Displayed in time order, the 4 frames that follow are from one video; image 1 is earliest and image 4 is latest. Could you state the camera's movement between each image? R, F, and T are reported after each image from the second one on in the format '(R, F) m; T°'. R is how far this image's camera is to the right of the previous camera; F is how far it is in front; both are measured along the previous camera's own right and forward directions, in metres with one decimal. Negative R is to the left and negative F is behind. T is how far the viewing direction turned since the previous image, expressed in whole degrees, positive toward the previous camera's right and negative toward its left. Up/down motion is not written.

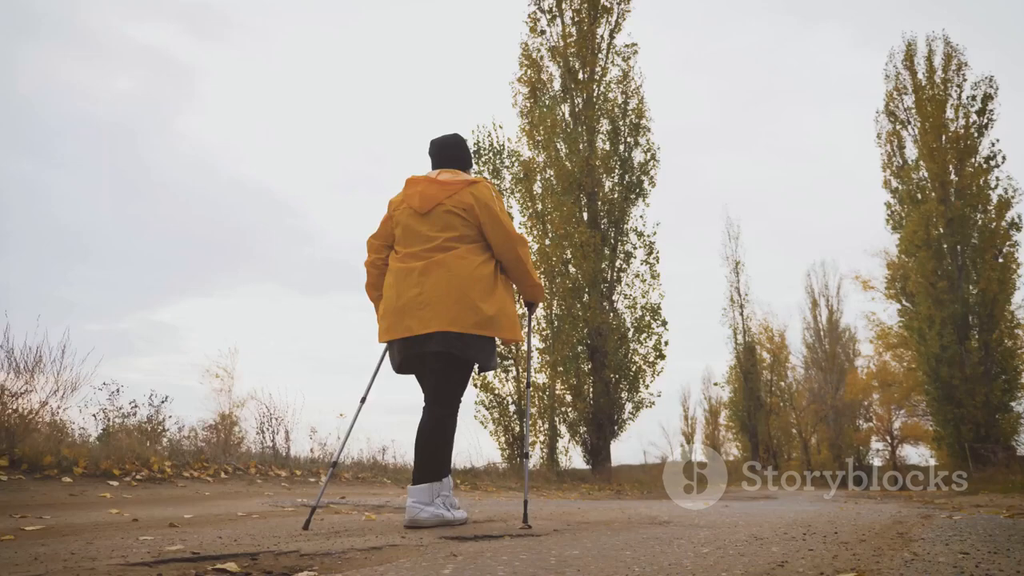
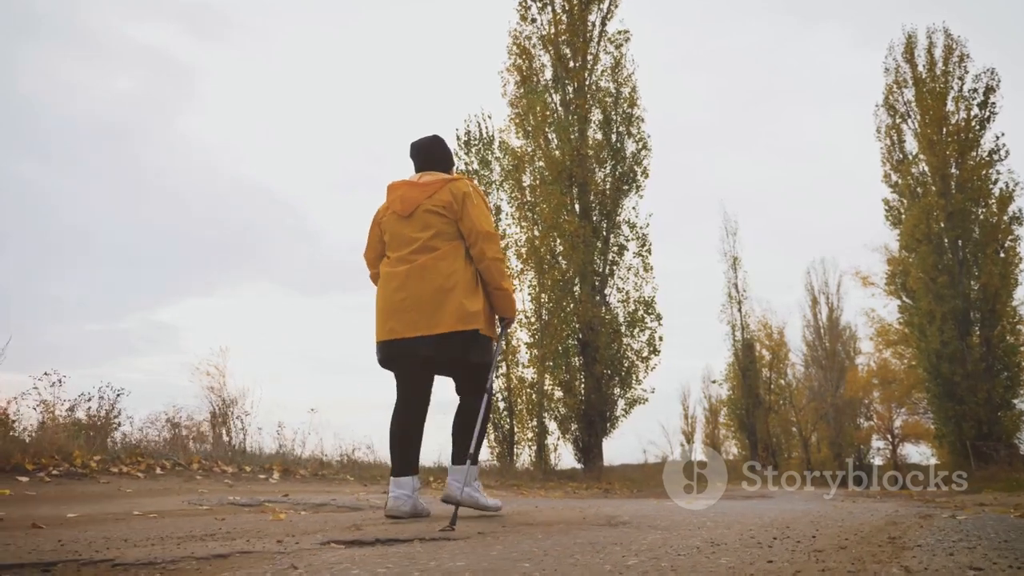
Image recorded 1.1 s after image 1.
(+0.2, +0.4) m; 0°
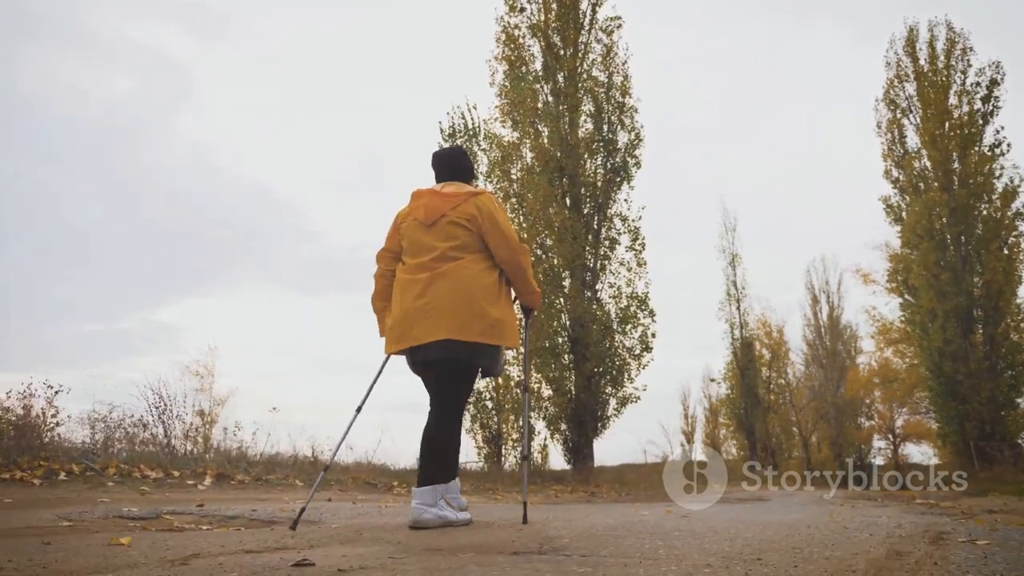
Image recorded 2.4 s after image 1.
(+0.2, +0.5) m; 0°
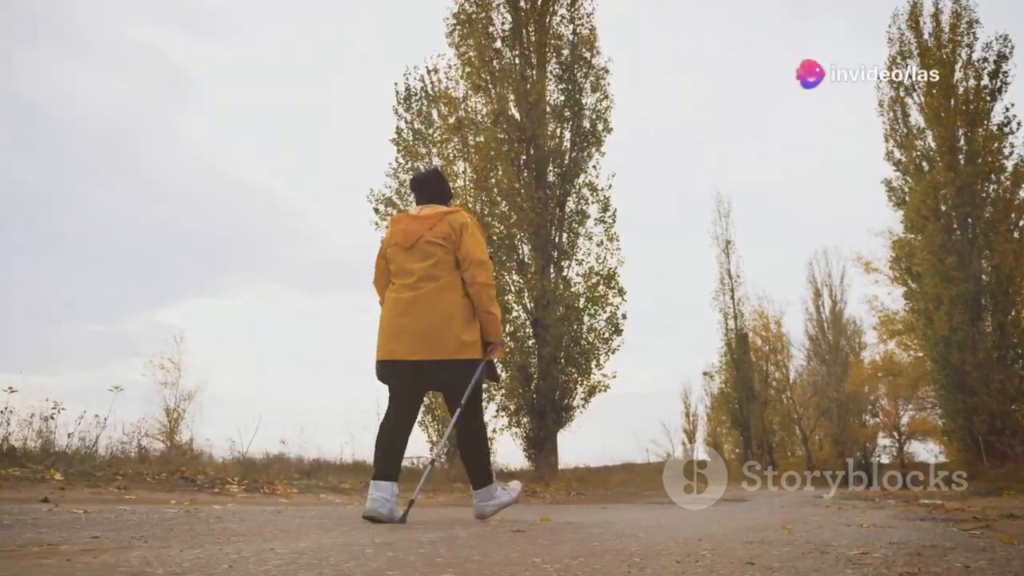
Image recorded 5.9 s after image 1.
(+0.7, +1.4) m; 0°
